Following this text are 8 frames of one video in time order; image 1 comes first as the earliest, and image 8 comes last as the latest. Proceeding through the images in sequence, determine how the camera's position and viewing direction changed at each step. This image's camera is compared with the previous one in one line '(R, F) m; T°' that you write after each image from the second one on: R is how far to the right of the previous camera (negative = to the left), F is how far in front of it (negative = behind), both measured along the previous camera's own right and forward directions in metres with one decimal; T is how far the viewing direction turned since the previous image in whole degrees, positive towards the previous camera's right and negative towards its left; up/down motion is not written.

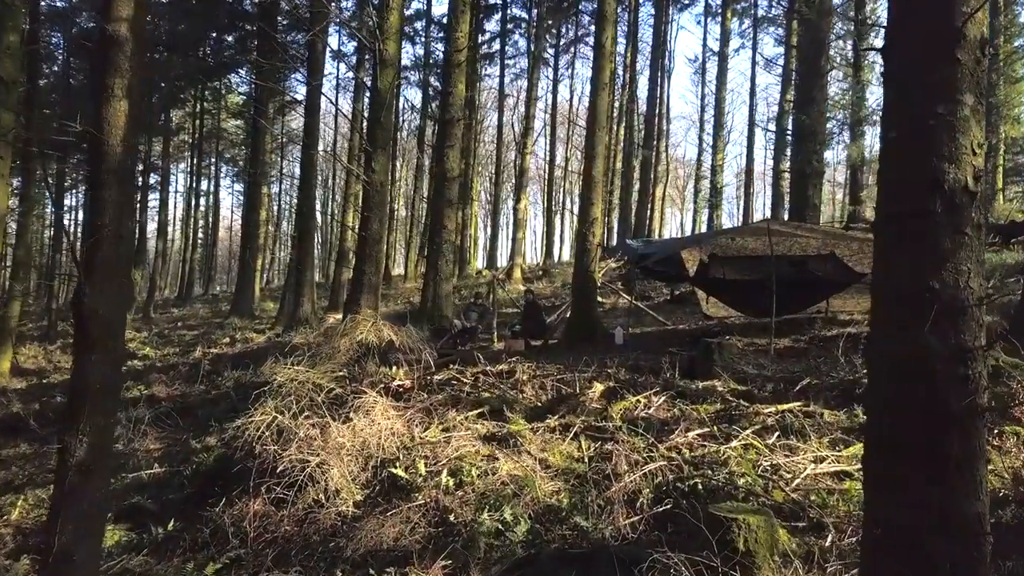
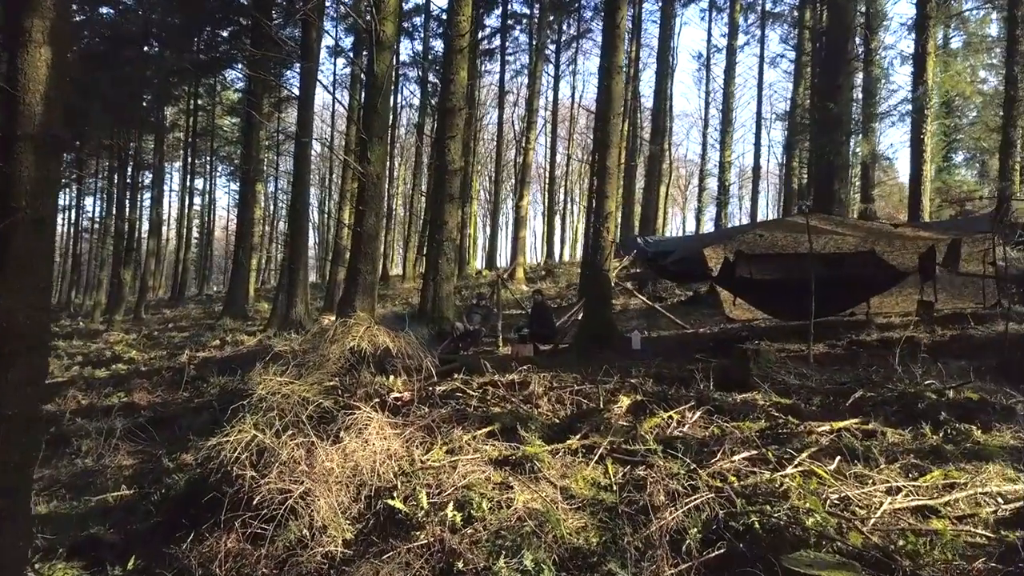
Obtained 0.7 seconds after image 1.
(-0.1, +0.9) m; 0°
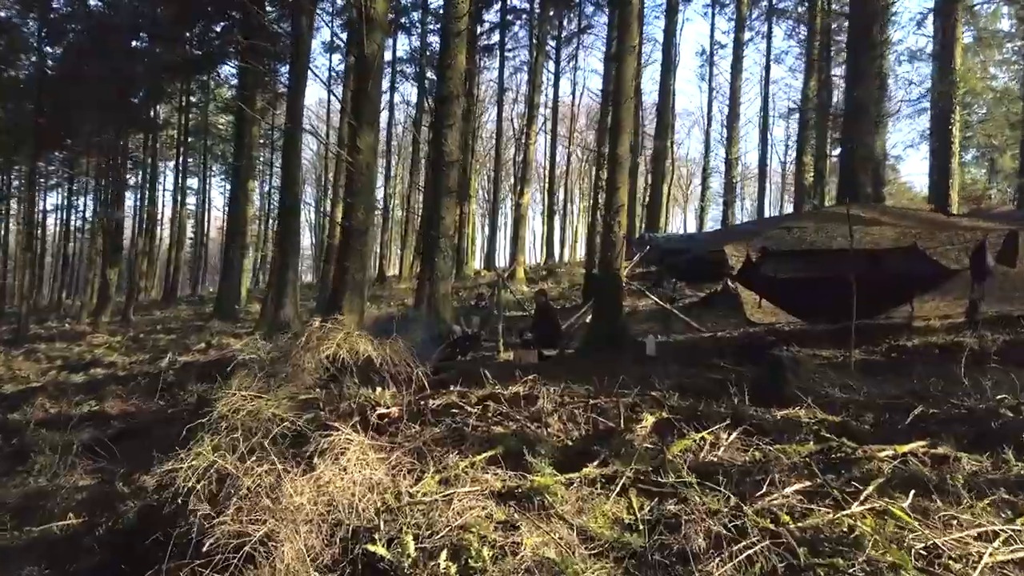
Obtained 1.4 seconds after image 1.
(0.0, +0.9) m; 0°
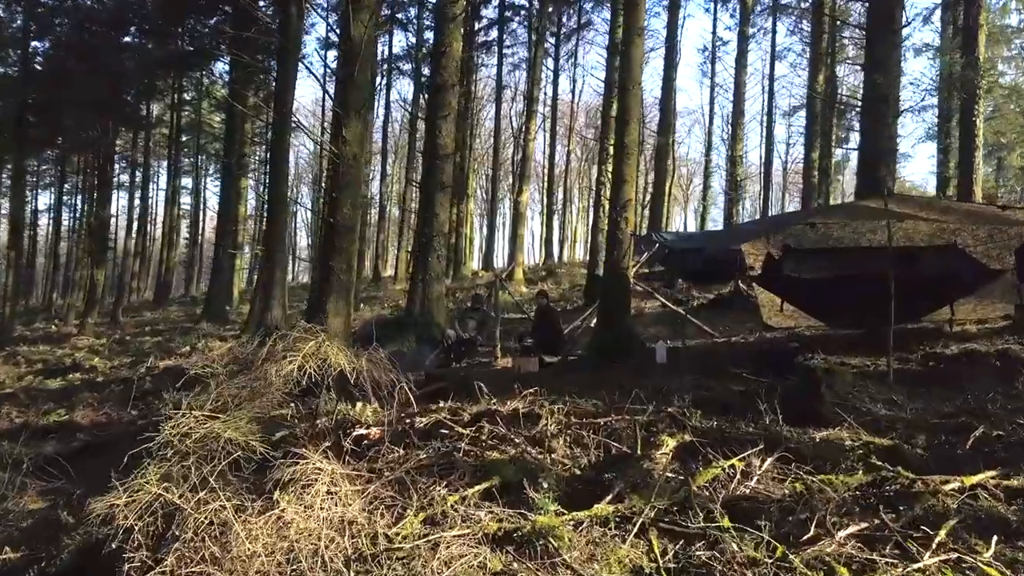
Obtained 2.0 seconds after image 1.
(0.0, +0.8) m; 0°
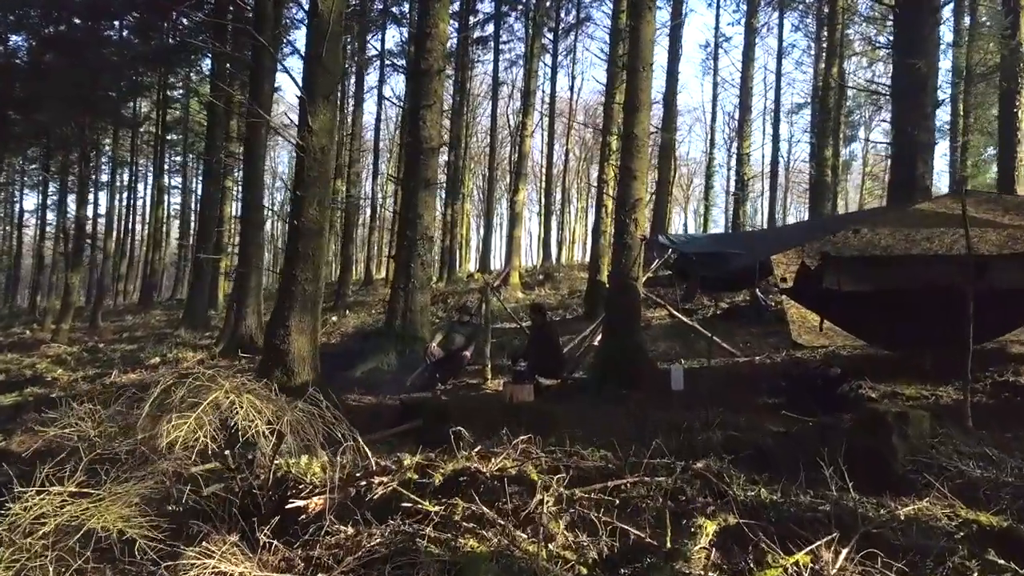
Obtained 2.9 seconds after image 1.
(+0.1, +1.2) m; 0°
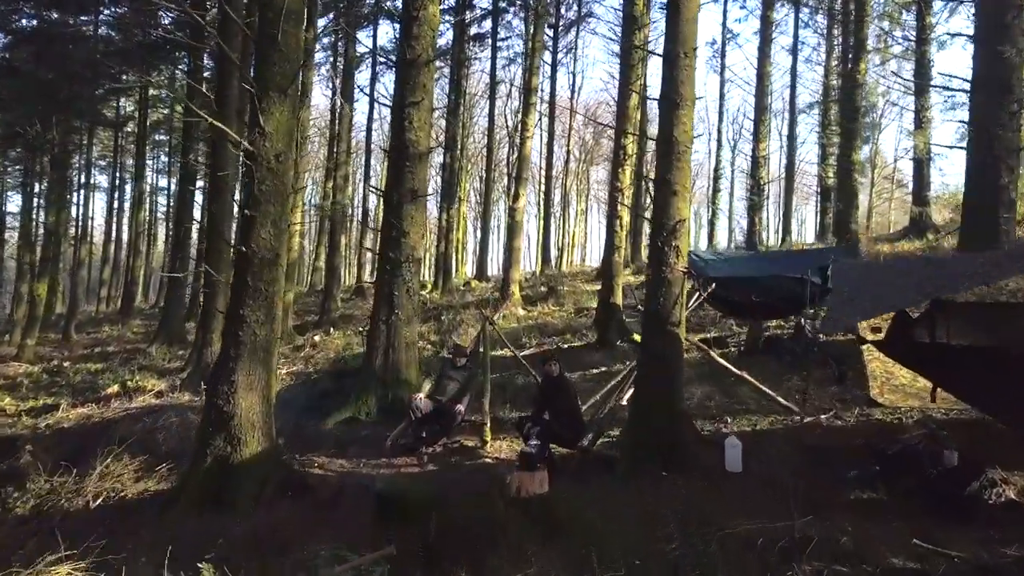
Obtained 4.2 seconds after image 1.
(-0.1, +1.7) m; 0°
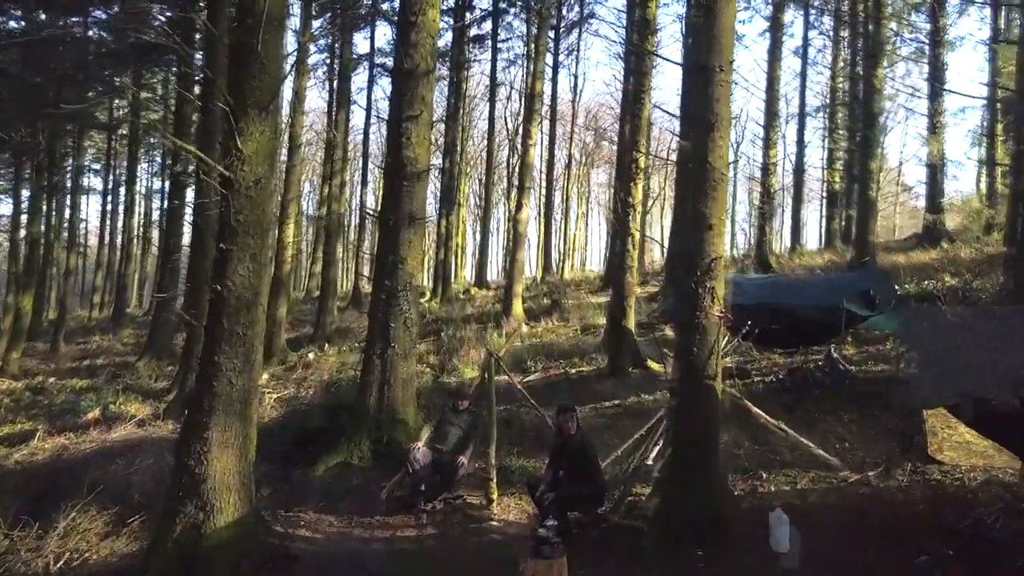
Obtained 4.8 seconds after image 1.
(-0.1, +0.8) m; 0°
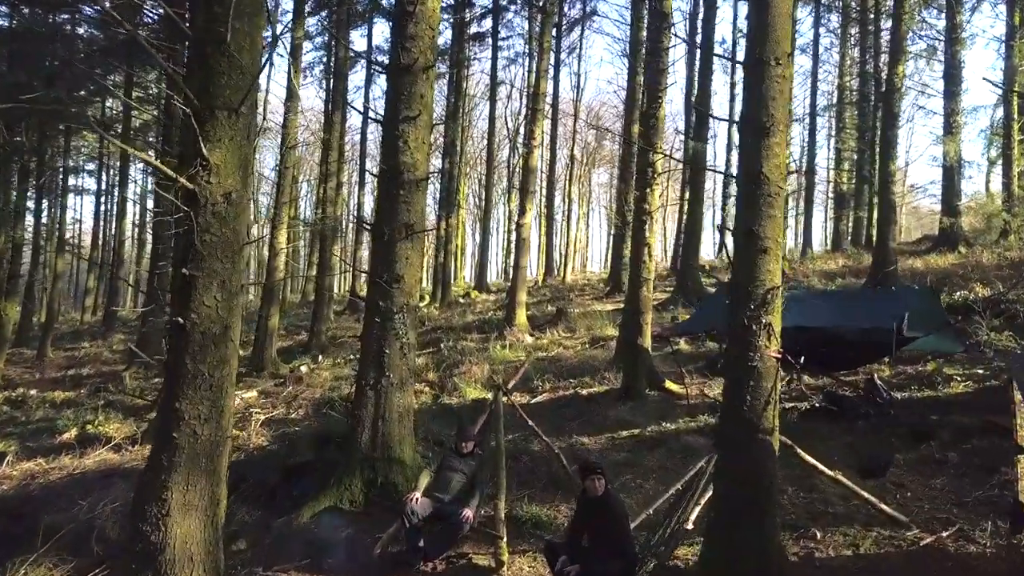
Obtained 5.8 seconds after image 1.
(-0.1, +0.9) m; 0°
